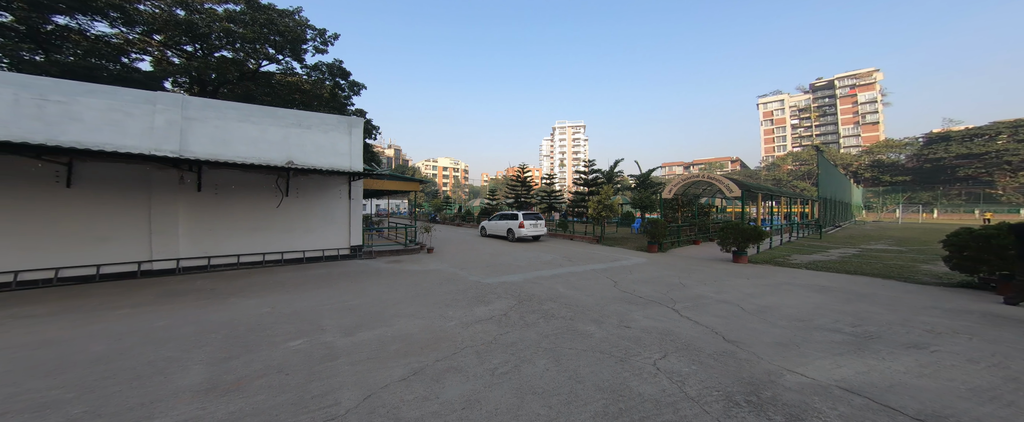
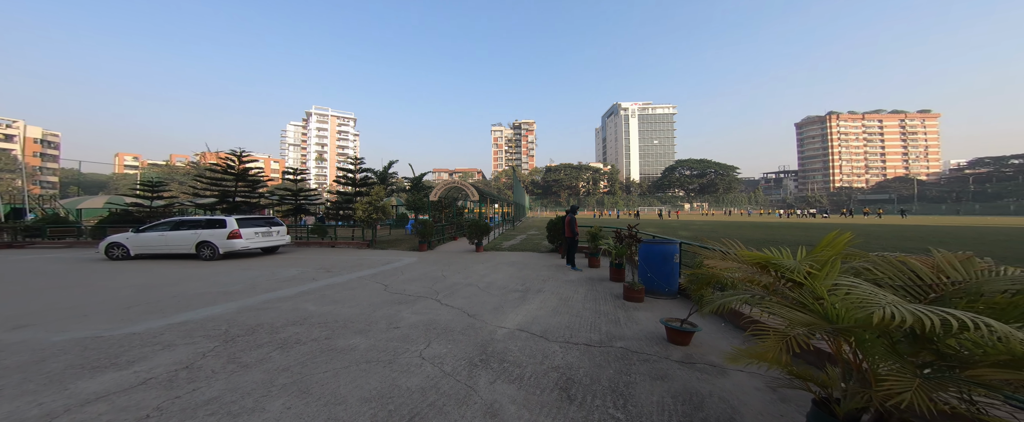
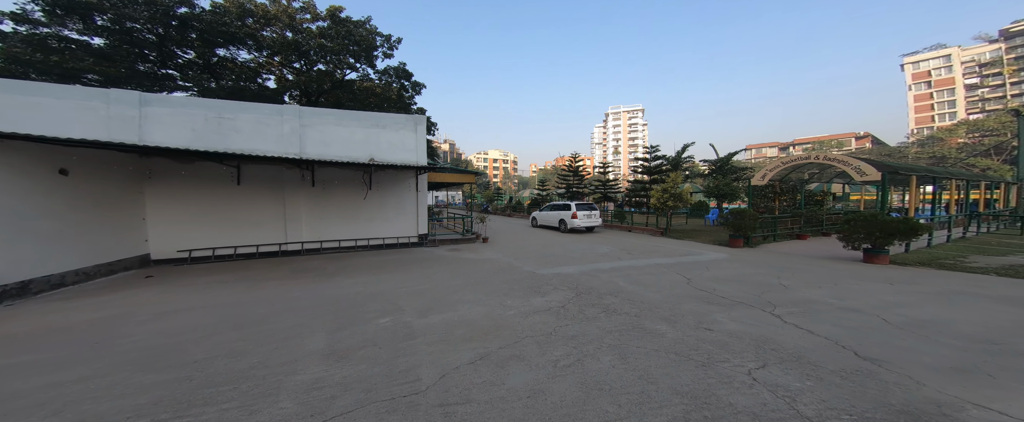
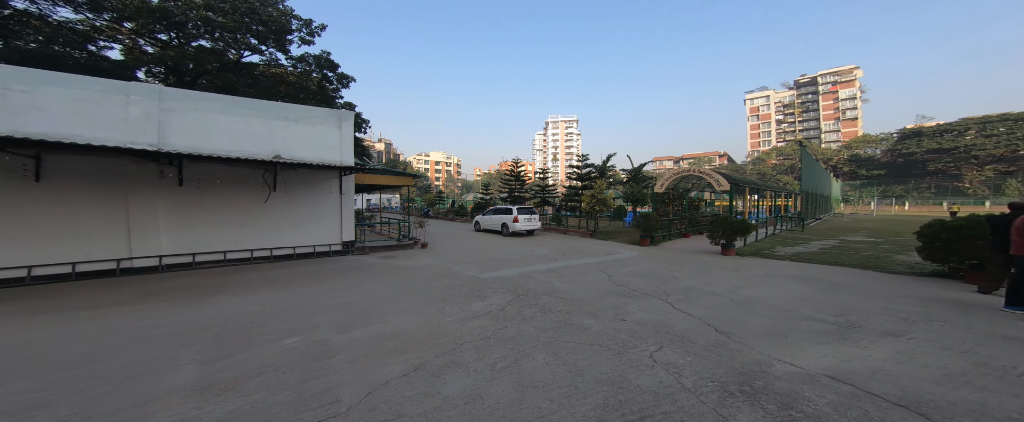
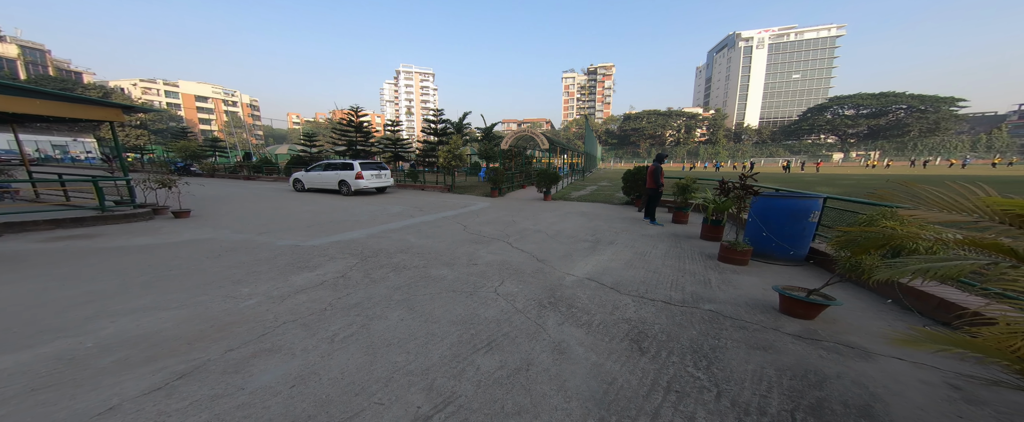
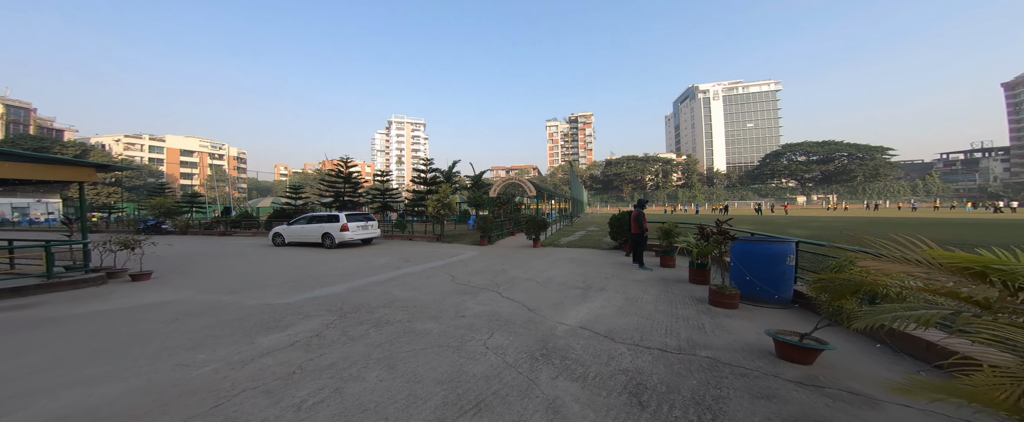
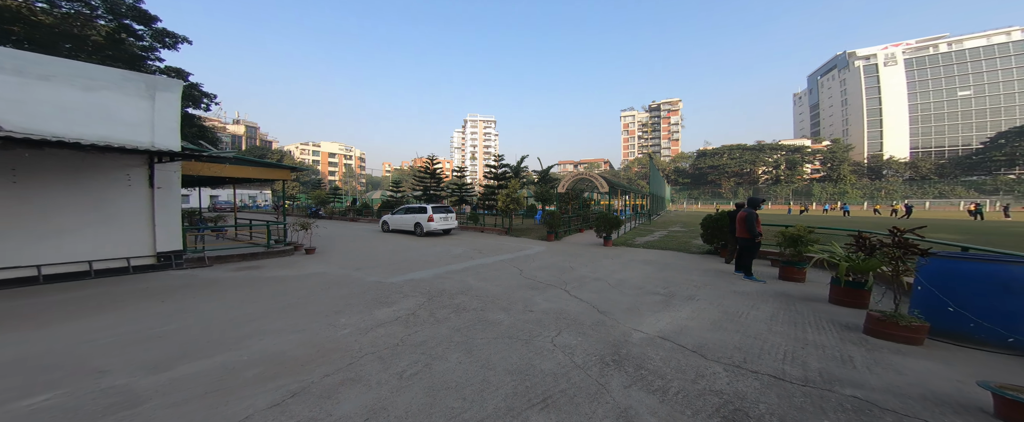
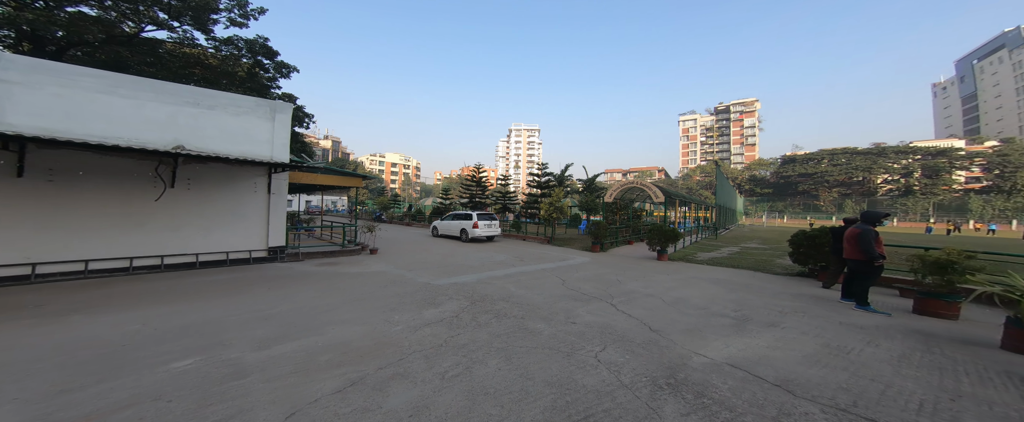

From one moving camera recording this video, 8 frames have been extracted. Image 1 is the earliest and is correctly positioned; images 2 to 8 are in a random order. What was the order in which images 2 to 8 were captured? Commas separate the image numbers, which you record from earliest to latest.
8, 6, 2, 5, 7, 4, 3
